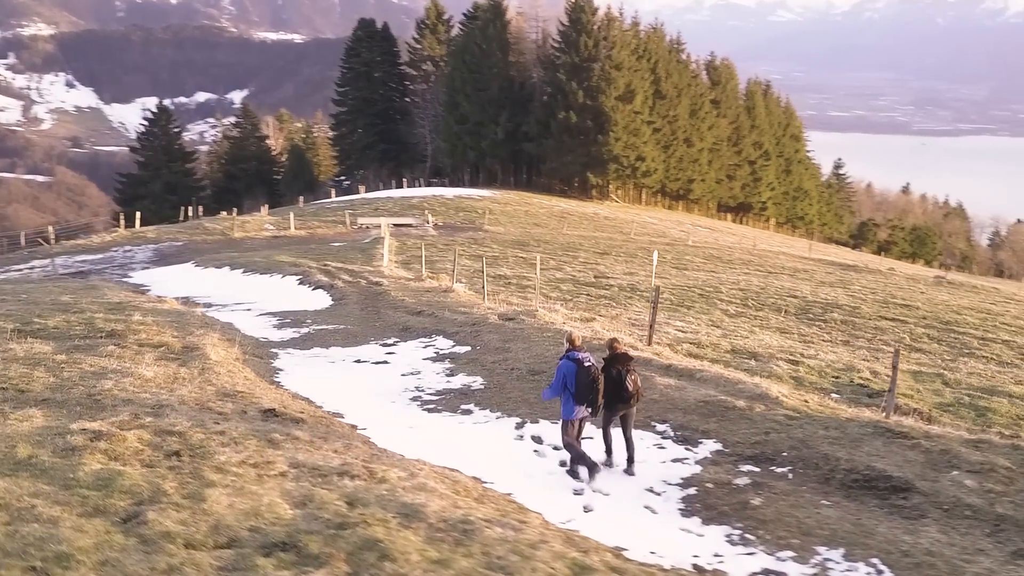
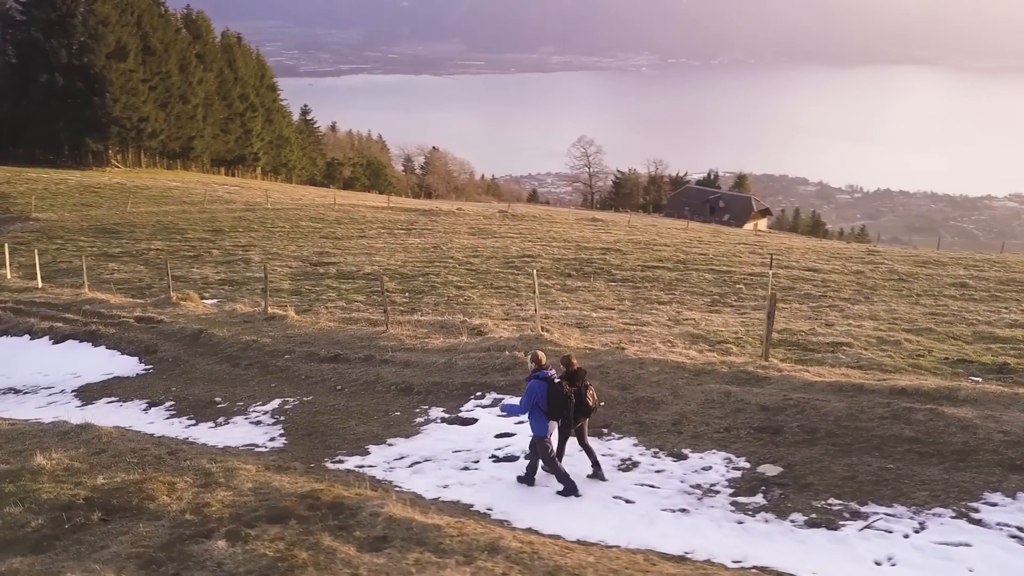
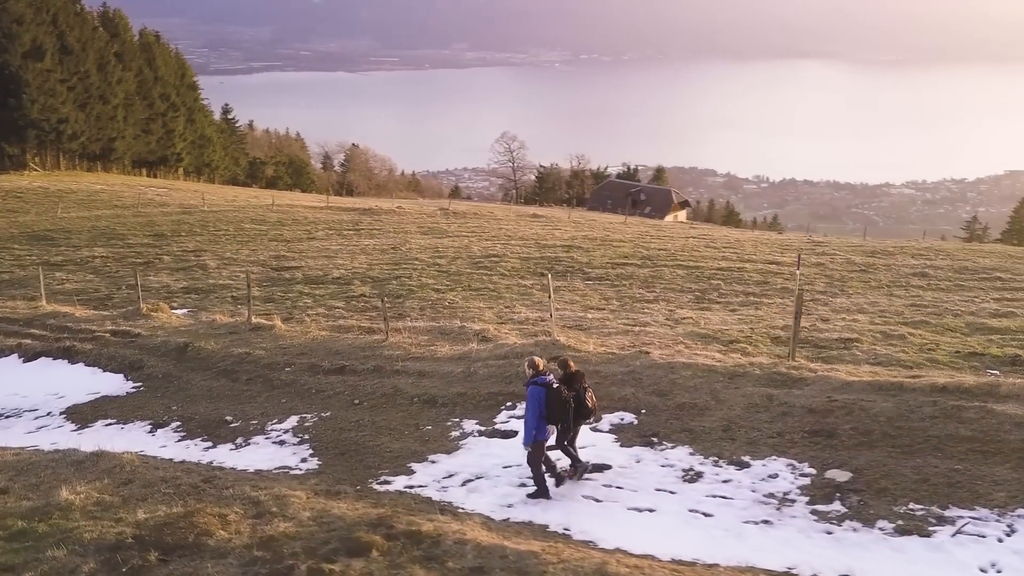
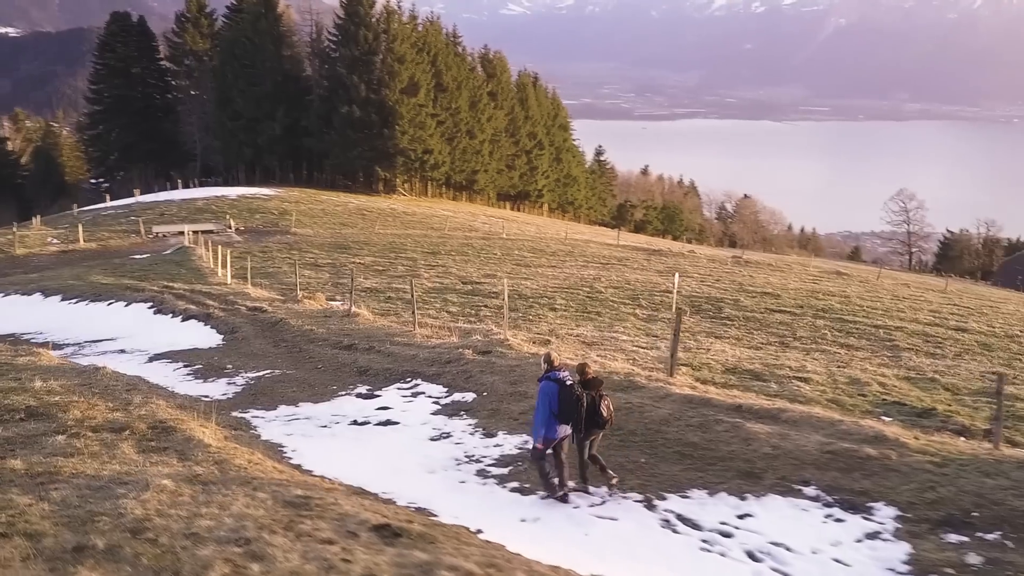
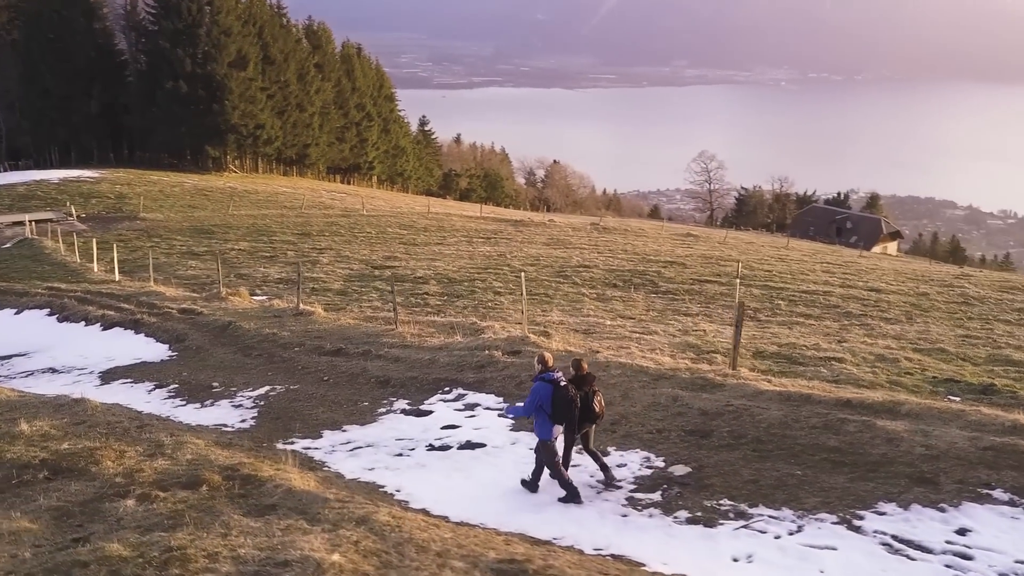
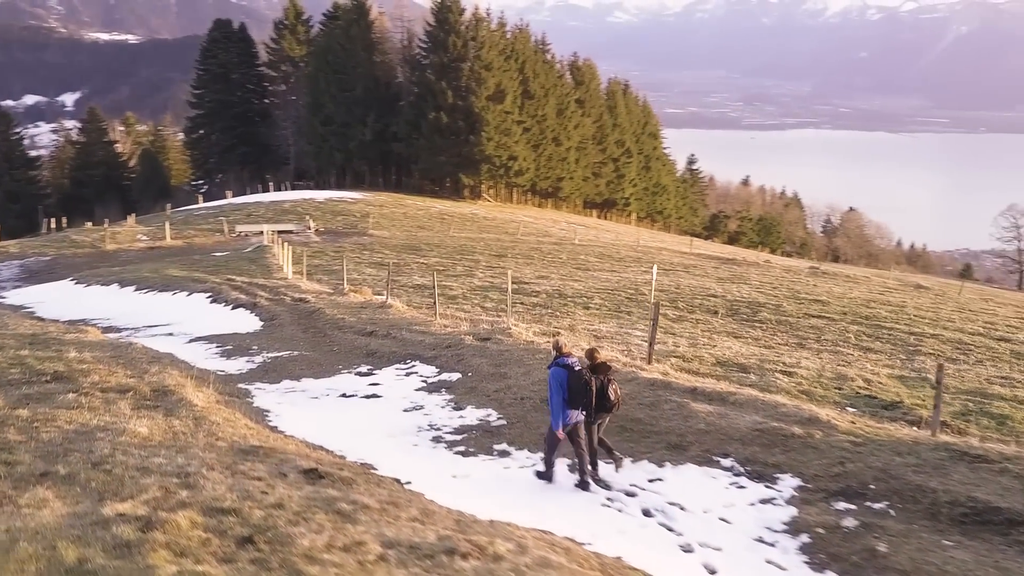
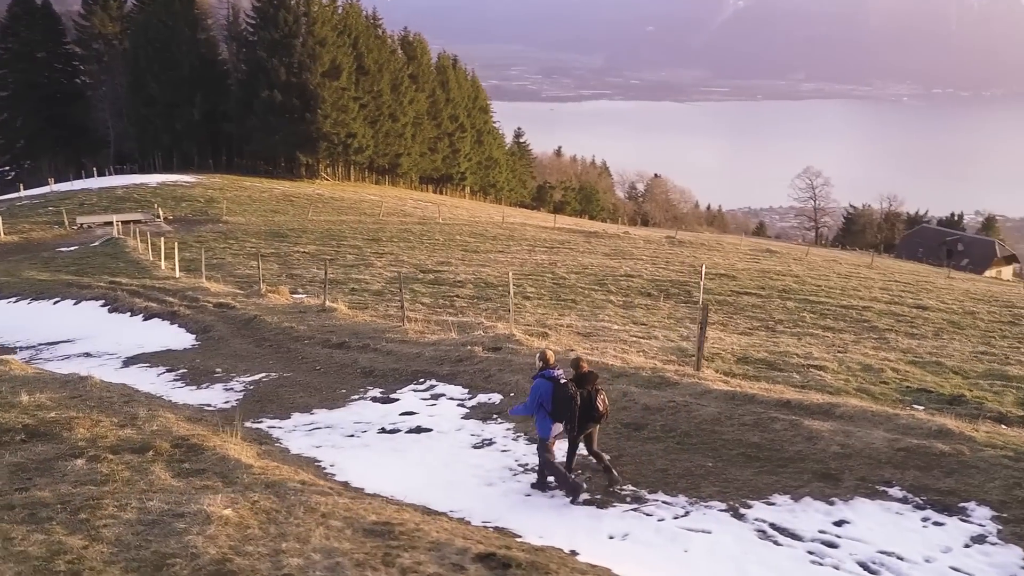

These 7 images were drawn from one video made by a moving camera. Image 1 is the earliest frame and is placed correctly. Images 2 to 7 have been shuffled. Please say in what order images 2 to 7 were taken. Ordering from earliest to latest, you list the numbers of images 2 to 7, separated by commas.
6, 4, 7, 5, 2, 3
